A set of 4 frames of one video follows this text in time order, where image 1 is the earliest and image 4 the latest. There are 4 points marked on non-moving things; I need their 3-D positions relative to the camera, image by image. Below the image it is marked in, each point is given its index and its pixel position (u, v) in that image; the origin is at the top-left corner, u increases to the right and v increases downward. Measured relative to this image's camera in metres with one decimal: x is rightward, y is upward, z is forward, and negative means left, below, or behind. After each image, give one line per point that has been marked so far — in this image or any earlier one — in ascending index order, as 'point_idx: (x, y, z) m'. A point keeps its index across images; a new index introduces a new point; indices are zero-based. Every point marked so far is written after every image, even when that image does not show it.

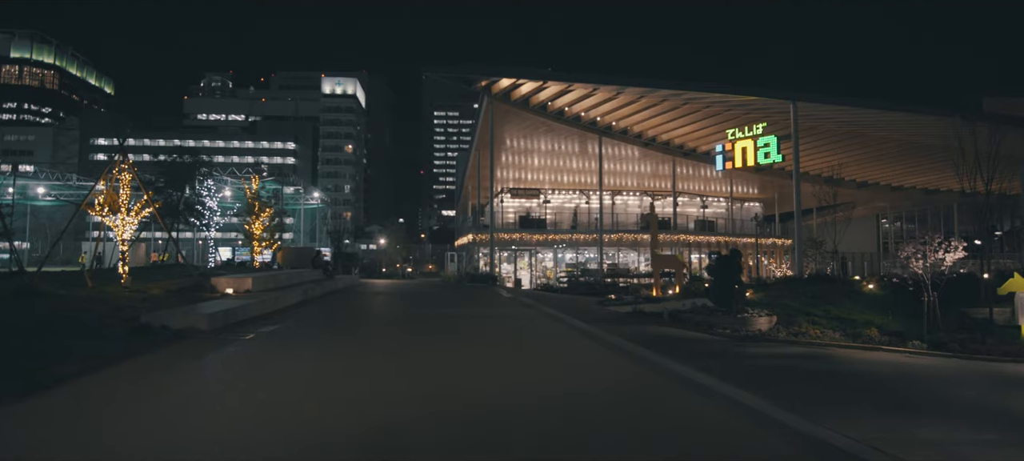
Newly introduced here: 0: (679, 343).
0: (+4.0, -2.6, +16.7) m
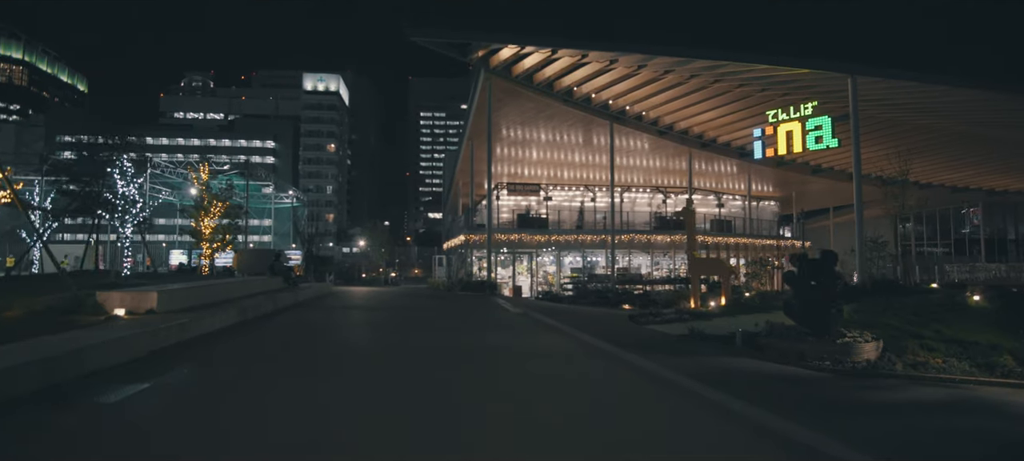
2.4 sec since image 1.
0: (+4.3, -2.5, +11.9) m
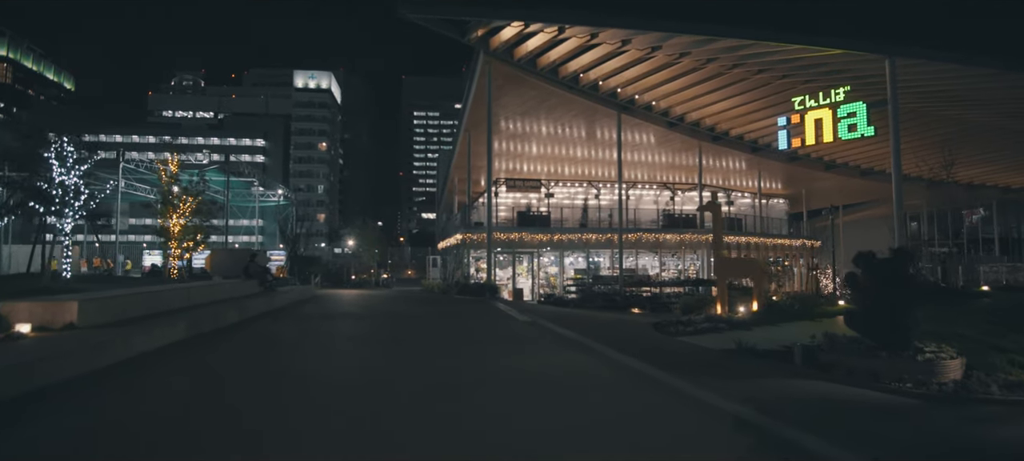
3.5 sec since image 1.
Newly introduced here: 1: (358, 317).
0: (+4.5, -2.4, +9.7) m
1: (-4.4, -2.5, +19.9) m
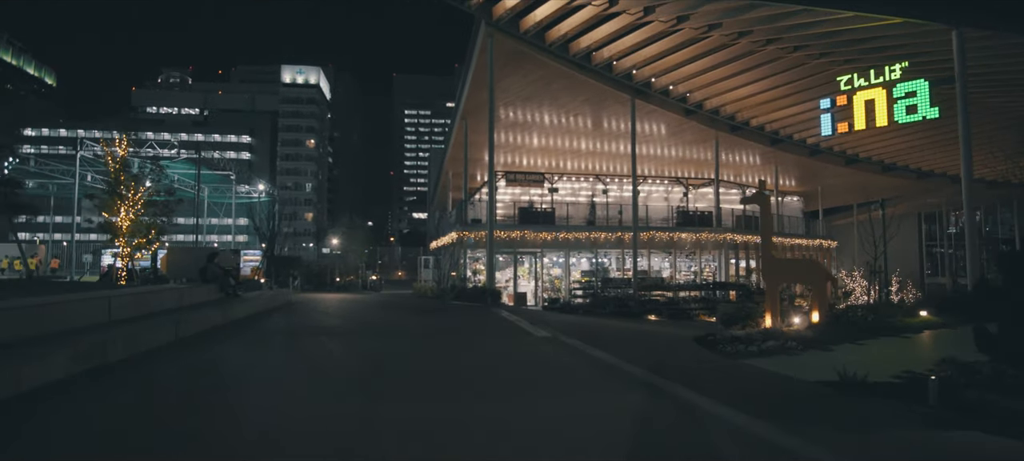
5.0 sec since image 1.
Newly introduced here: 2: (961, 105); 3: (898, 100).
0: (+4.9, -2.3, +6.7) m
1: (-4.2, -2.4, +16.8) m
2: (+11.8, +3.3, +18.2) m
3: (+10.7, +3.7, +19.3) m
